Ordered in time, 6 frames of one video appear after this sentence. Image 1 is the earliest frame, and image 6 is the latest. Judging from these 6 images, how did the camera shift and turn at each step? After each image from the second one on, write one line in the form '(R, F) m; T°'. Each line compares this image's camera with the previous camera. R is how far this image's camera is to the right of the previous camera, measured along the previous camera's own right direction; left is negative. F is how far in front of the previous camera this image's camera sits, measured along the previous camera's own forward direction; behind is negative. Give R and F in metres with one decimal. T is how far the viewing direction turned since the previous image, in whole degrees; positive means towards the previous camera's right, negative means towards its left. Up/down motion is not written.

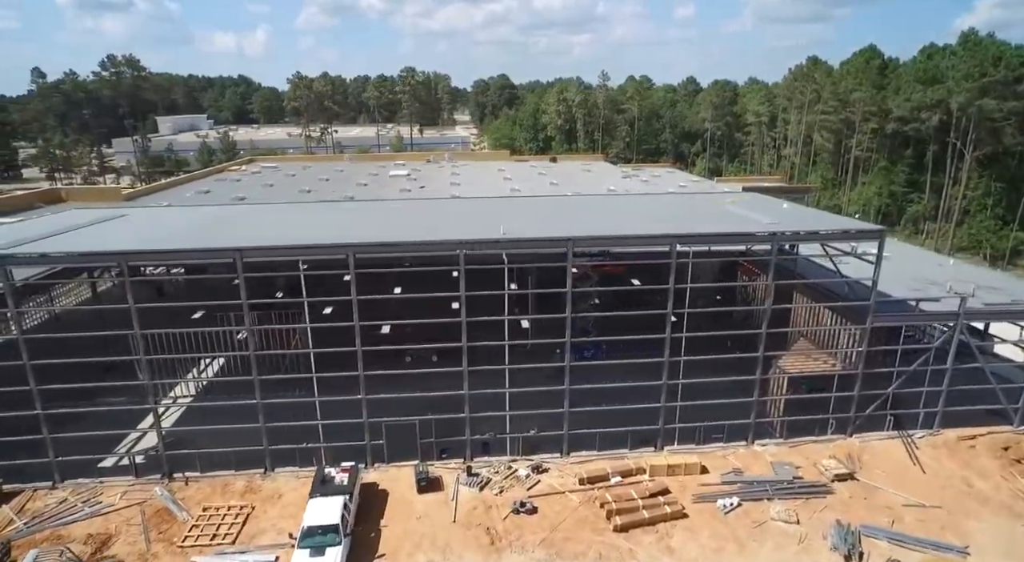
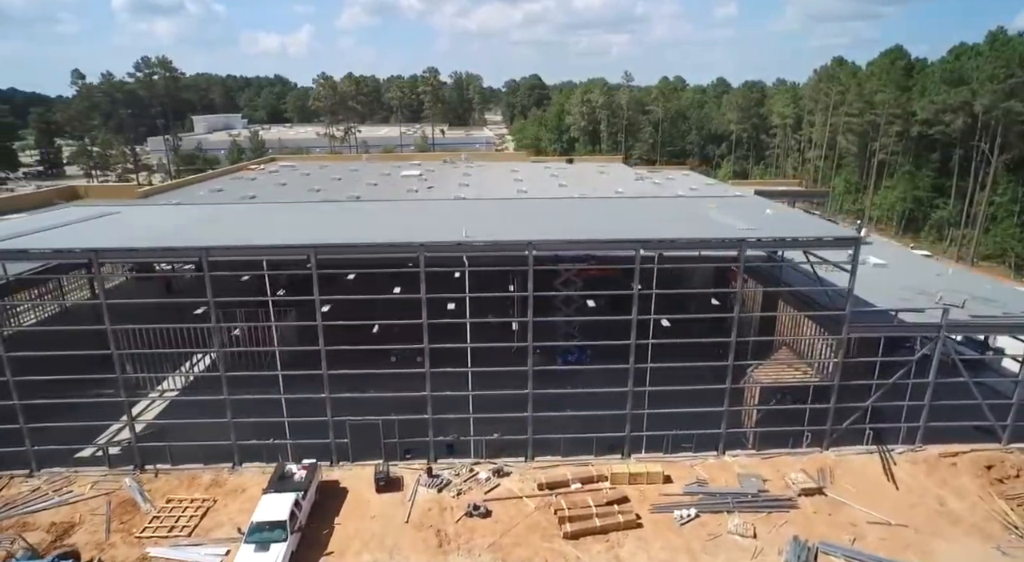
(+2.3, +0.1) m; -3°
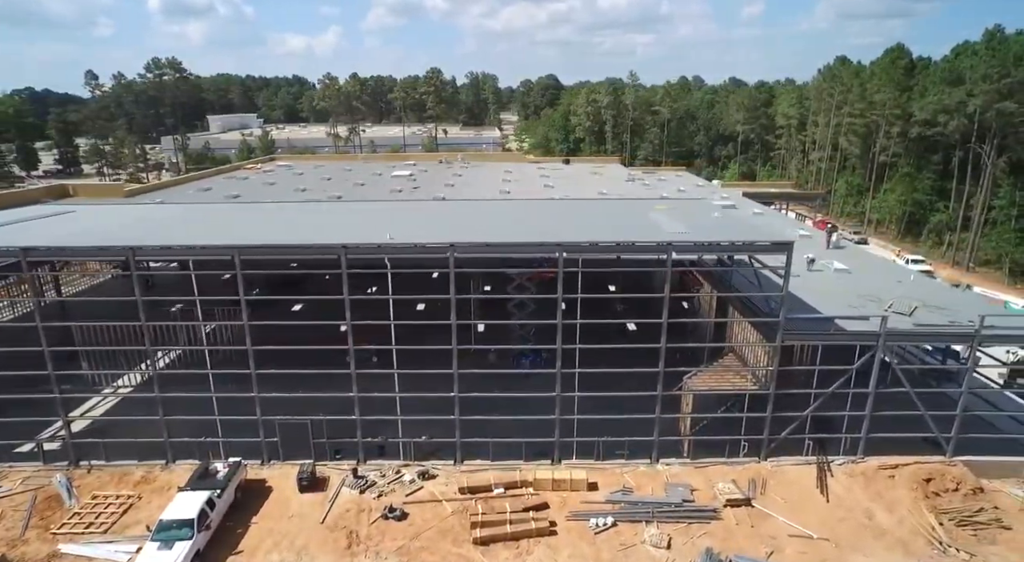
(+3.2, +0.2) m; -2°
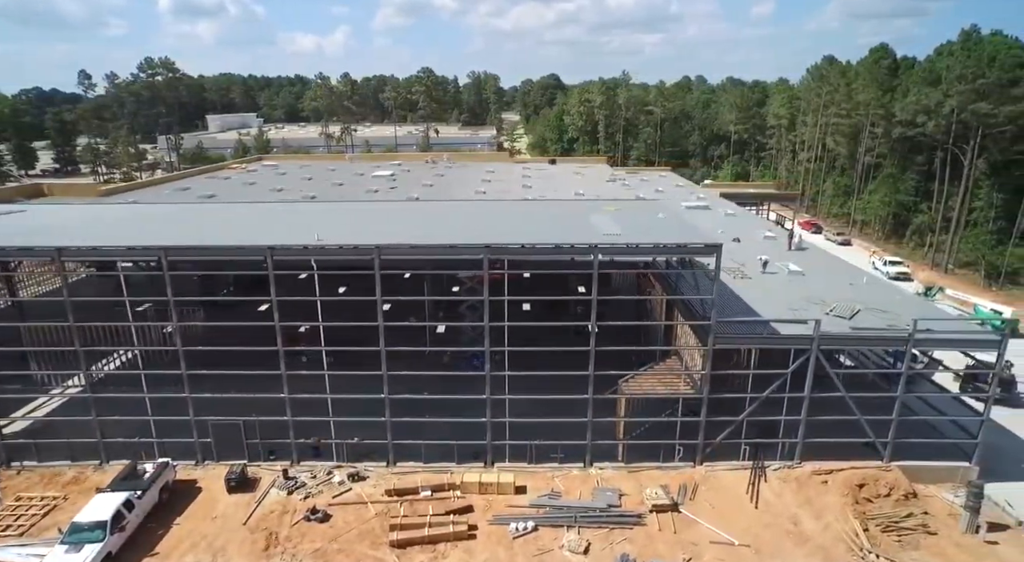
(+2.6, +0.1) m; -1°
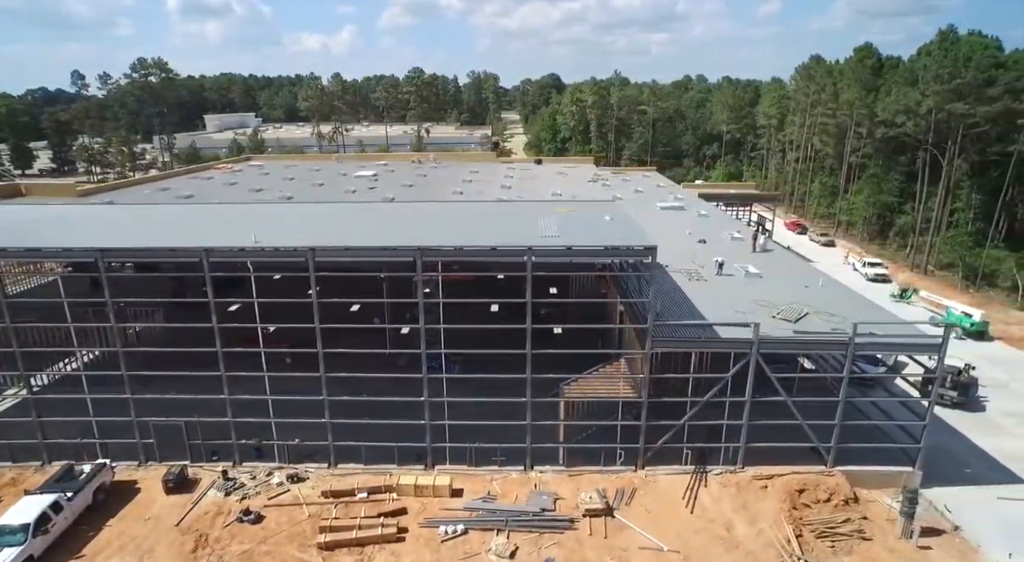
(+2.2, +0.1) m; 0°
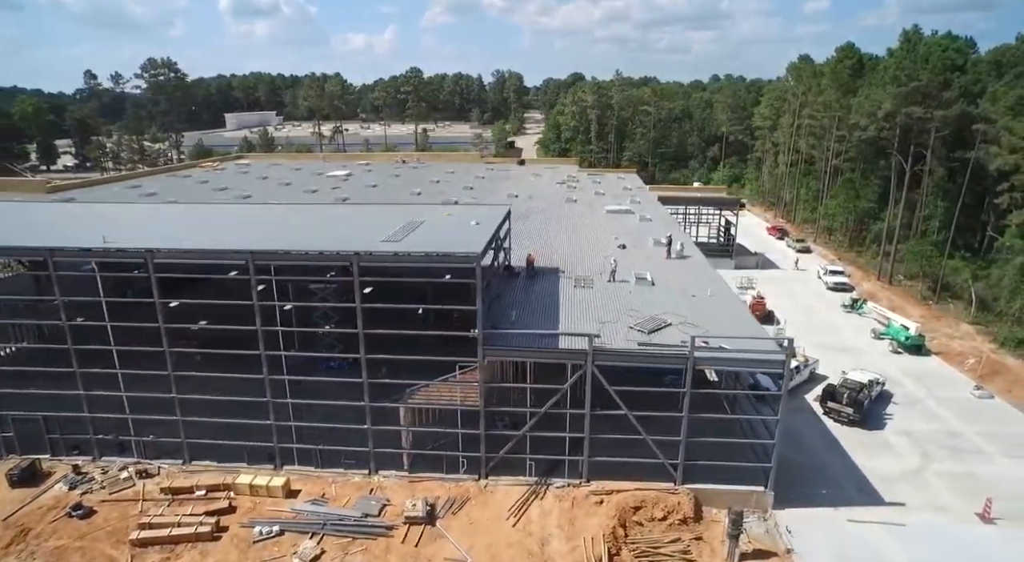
(+6.5, +0.4) m; -3°
